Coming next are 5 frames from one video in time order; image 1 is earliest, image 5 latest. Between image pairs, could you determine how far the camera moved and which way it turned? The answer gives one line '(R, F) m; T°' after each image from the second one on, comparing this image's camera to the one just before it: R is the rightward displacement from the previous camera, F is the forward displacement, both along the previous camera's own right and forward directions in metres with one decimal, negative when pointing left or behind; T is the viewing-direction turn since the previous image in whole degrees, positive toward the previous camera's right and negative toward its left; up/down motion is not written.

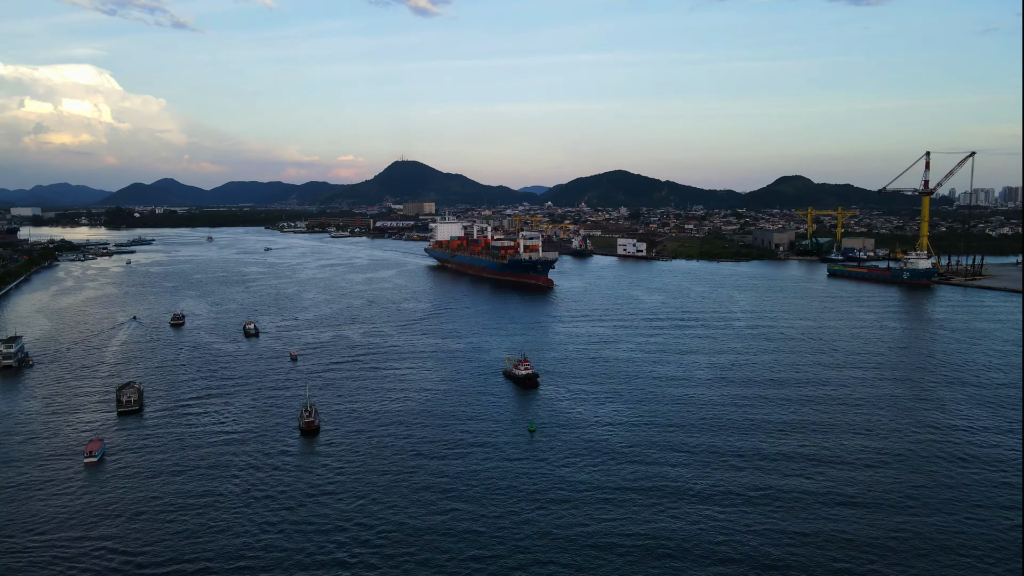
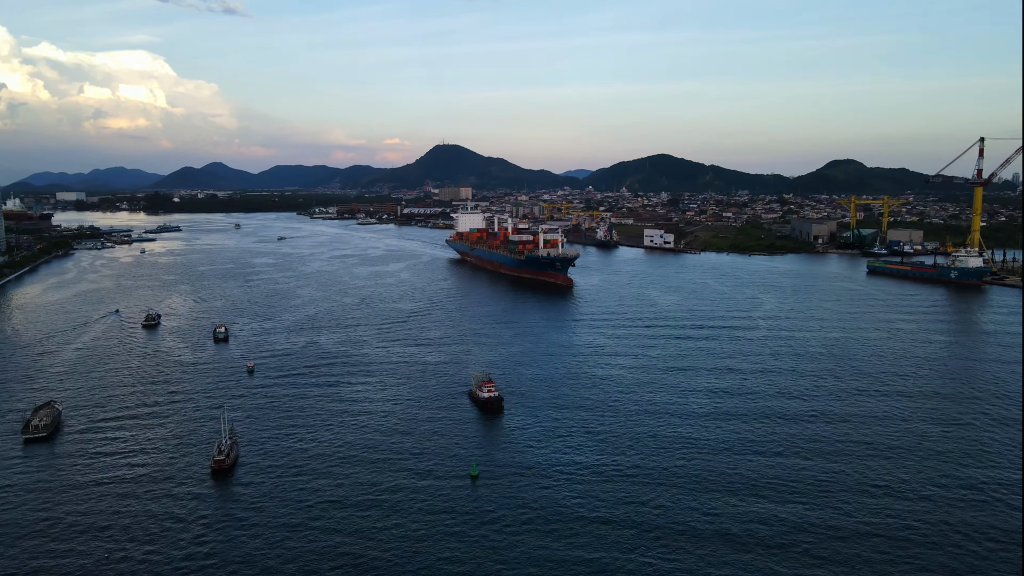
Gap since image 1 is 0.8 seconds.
(+0.5, +0.7) m; -3°
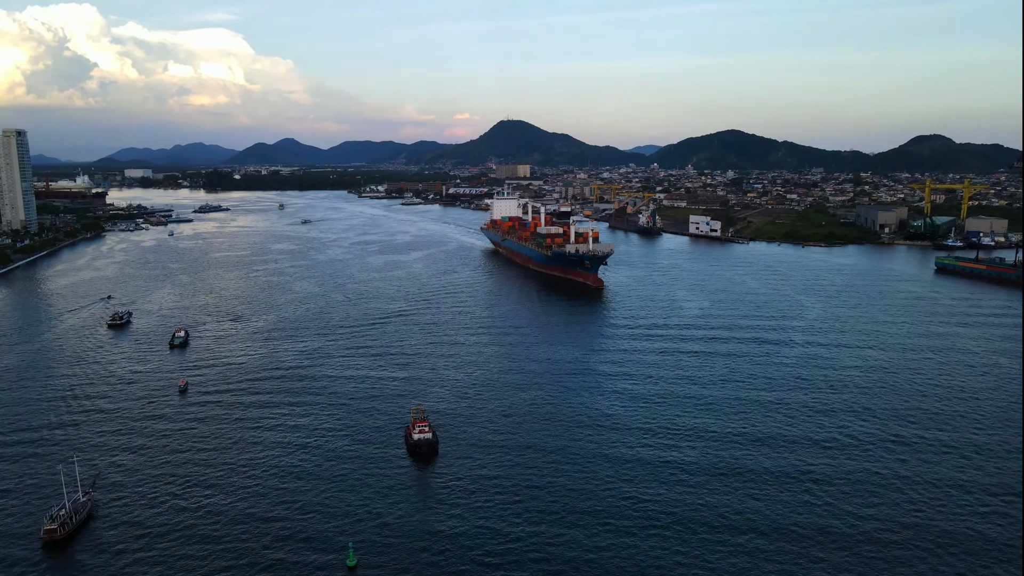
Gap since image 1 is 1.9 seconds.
(+0.7, +0.9) m; -5°
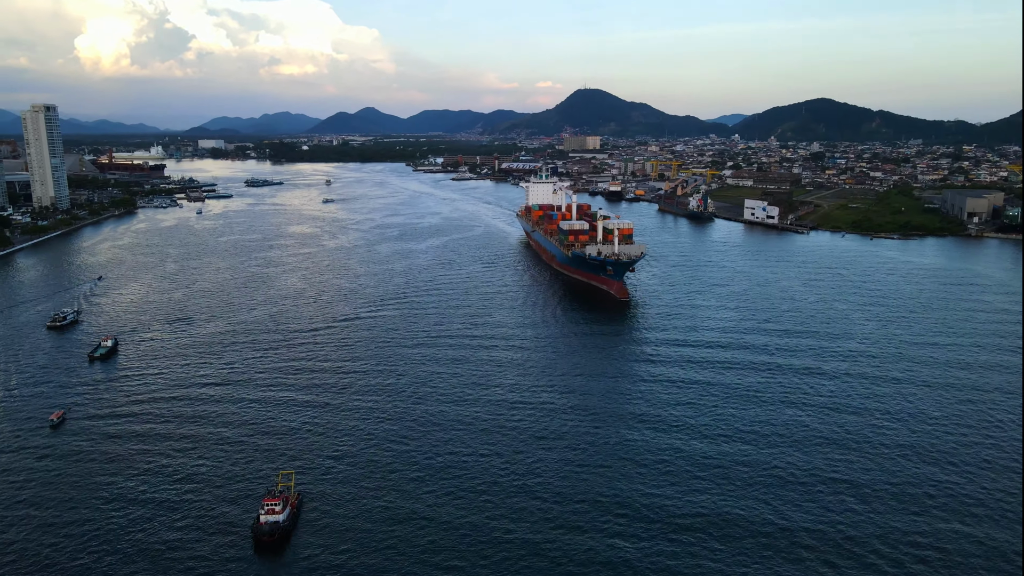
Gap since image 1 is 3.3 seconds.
(+0.8, +1.1) m; -6°
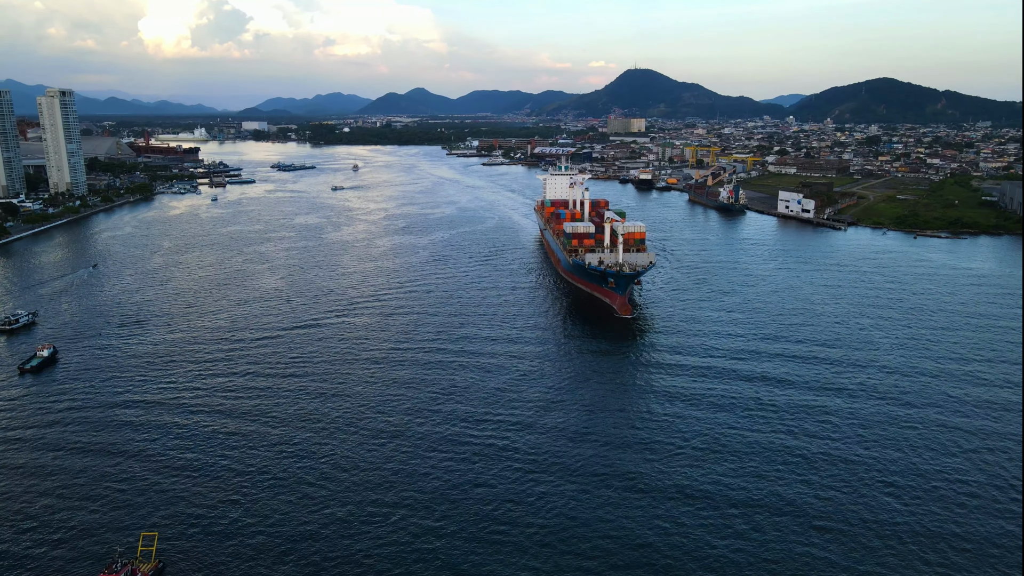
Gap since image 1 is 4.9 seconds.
(+0.6, +0.6) m; -4°
